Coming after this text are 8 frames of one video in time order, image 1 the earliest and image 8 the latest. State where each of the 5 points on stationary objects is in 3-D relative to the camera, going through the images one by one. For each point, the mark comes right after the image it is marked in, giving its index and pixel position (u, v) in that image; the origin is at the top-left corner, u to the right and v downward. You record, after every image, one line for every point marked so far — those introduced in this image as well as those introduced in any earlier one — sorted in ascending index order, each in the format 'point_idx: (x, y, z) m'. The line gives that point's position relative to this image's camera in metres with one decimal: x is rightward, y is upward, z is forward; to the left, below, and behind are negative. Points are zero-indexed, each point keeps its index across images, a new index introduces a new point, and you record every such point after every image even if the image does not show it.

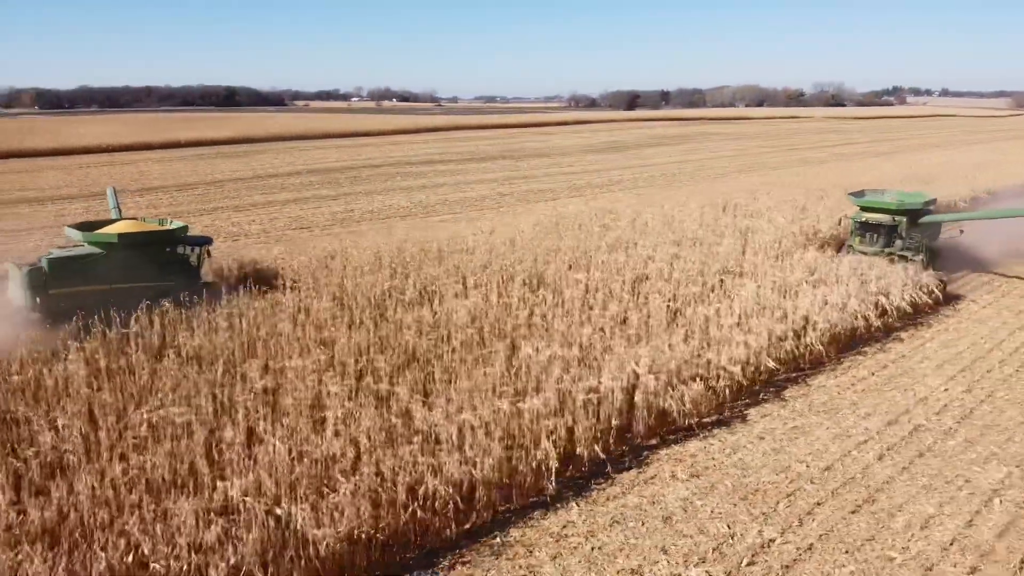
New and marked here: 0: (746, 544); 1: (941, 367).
0: (+1.4, -1.5, +4.9) m
1: (+4.1, -0.8, +7.9) m
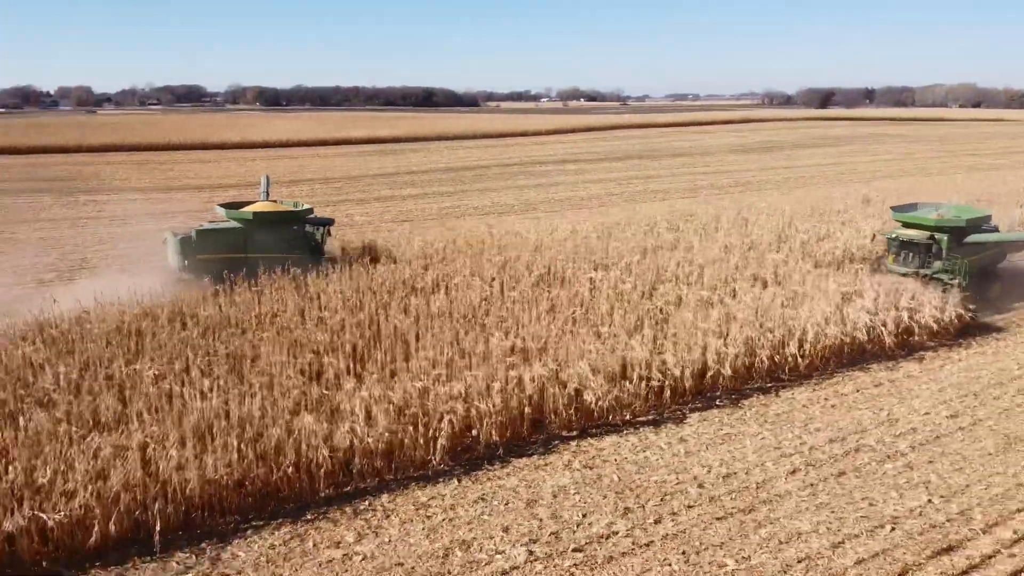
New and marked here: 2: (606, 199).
0: (+0.5, -1.5, +5.1) m
1: (+3.8, -0.9, +7.3) m
2: (+2.1, +1.9, +17.9) m
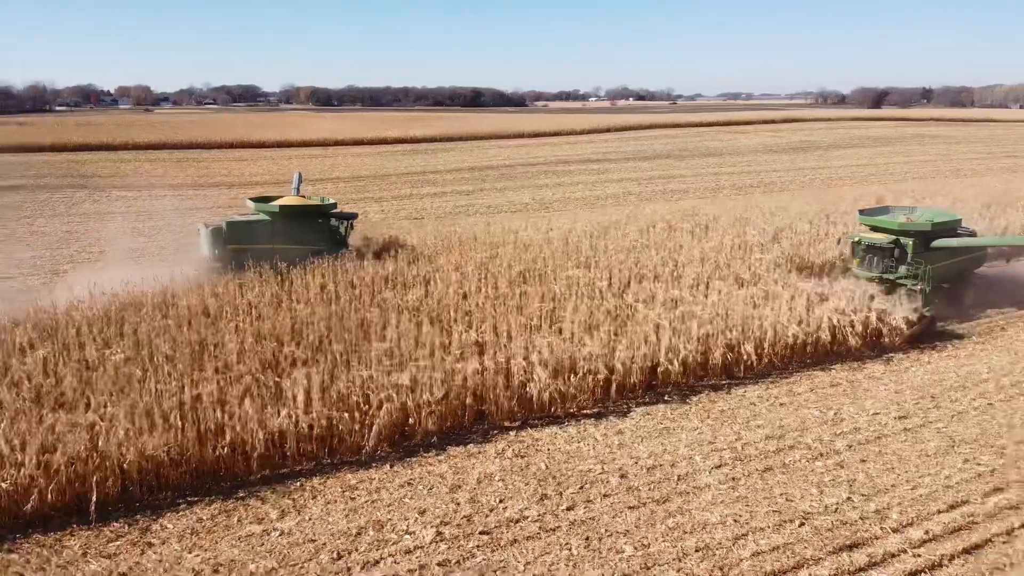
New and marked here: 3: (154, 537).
0: (-0.1, -1.5, +5.3) m
1: (+3.4, -0.9, +7.3) m
2: (+2.4, +2.0, +17.9) m
3: (-2.2, -1.5, +5.1) m
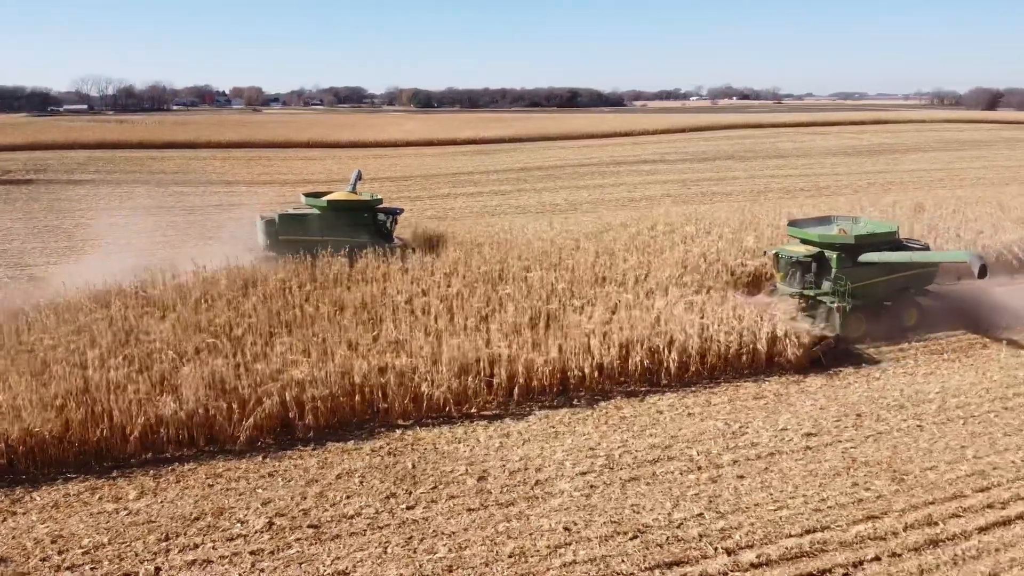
0: (-1.2, -1.5, +5.3) m
1: (+2.6, -1.0, +6.9) m
2: (+3.1, +1.9, +17.6) m
3: (-3.3, -1.5, +5.5) m
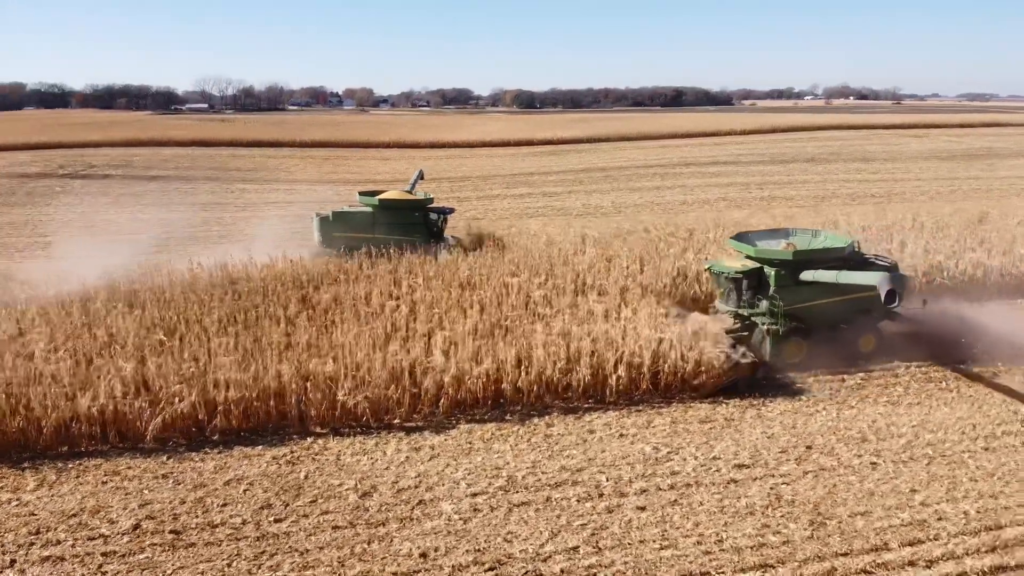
0: (-2.0, -1.5, +5.2) m
1: (+2.0, -1.1, +6.3) m
2: (+4.0, +1.7, +16.8) m
3: (-4.1, -1.4, +5.7) m
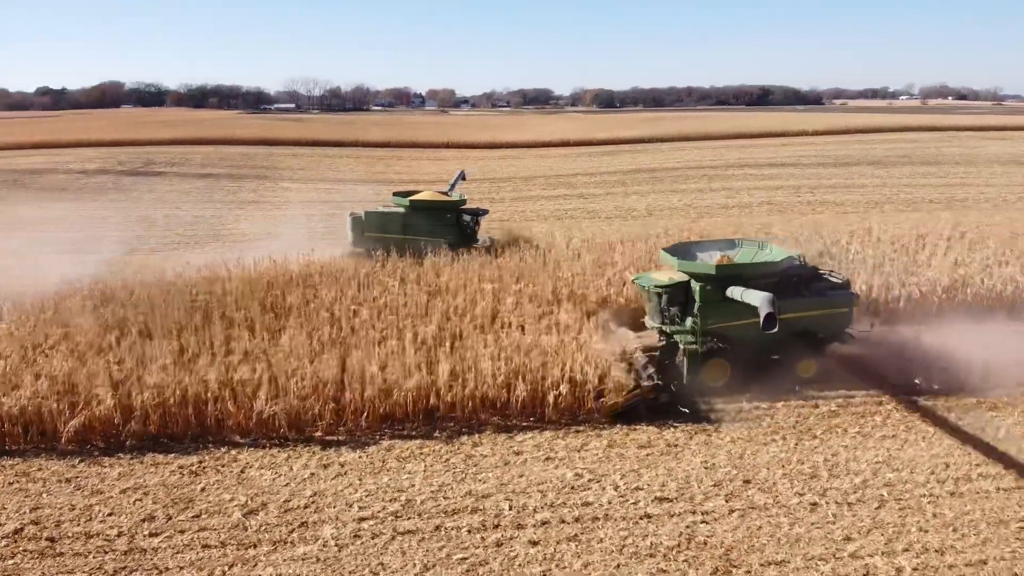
0: (-2.7, -1.5, +5.1) m
1: (+1.3, -1.3, +5.7) m
2: (+4.6, +1.5, +16.0) m
3: (-4.7, -1.4, +5.8) m
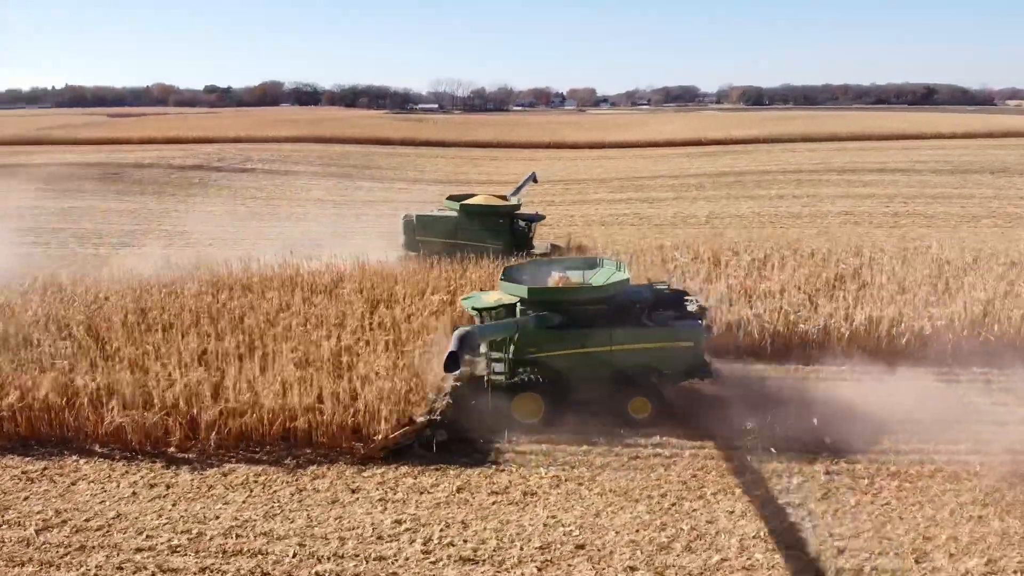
0: (-3.8, -1.5, +5.1) m
1: (+0.2, -1.4, +4.9) m
2: (+5.4, +1.2, +14.4) m
3: (-5.7, -1.3, +6.1) m
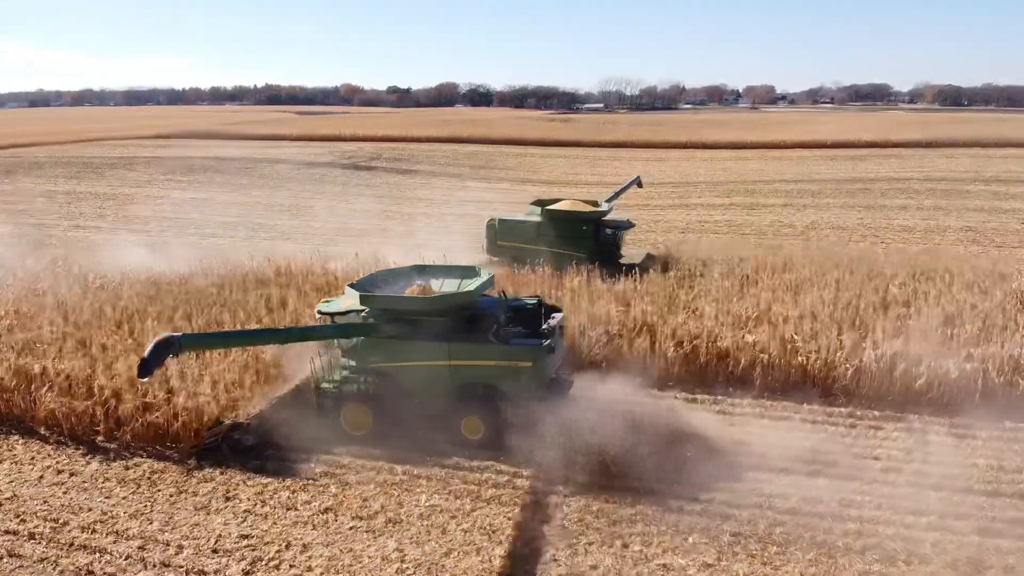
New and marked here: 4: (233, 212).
0: (-4.6, -1.4, +5.6) m
1: (-0.7, -1.5, +4.6) m
2: (+6.5, +0.8, +12.7) m
3: (-6.2, -1.1, +7.0) m
4: (-5.5, +1.5, +16.1) m
